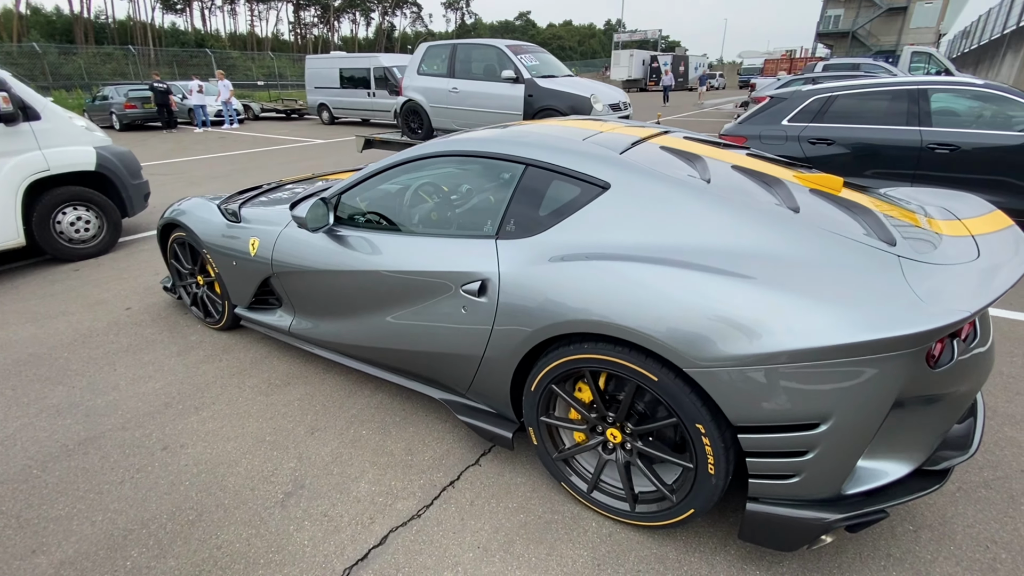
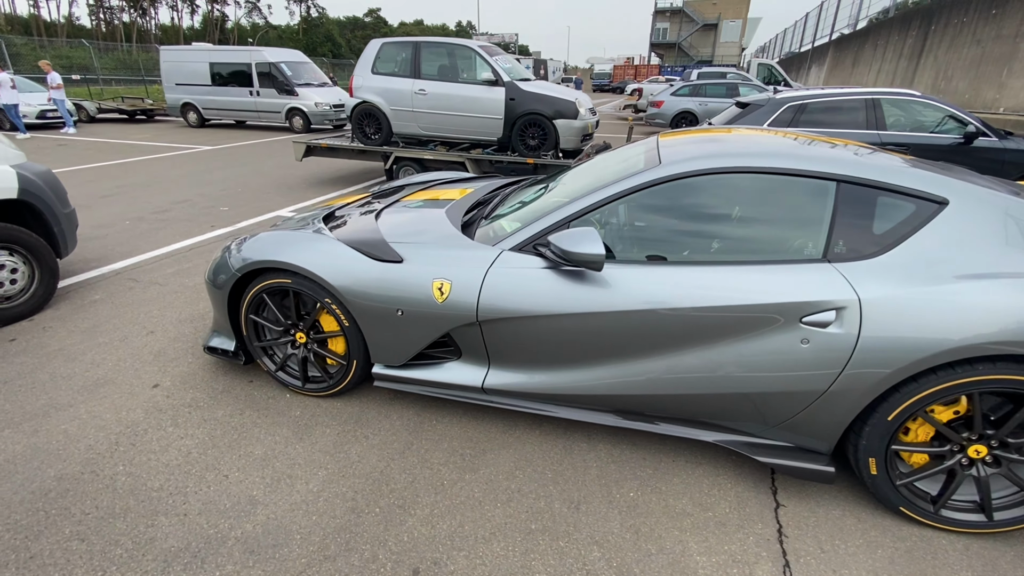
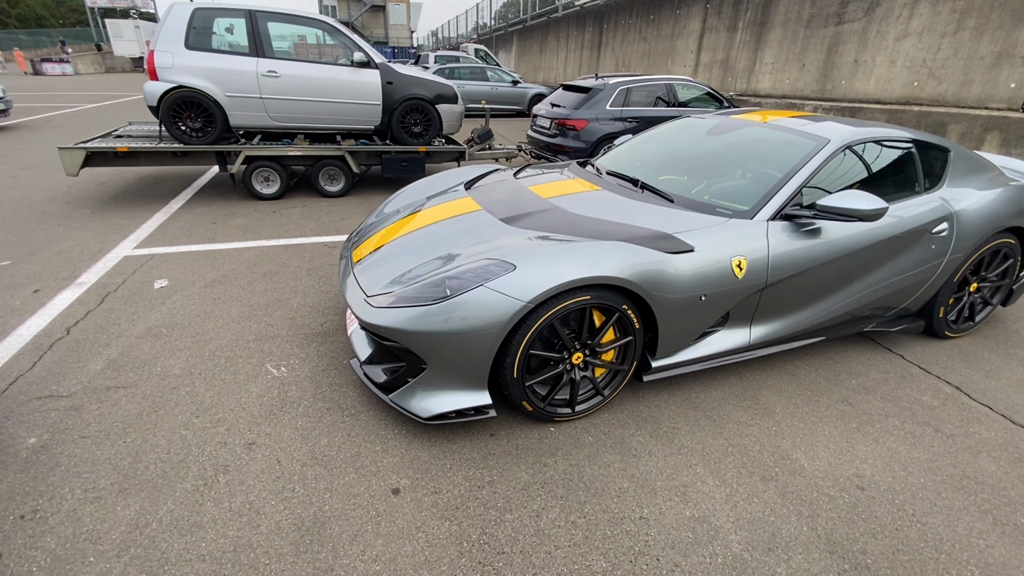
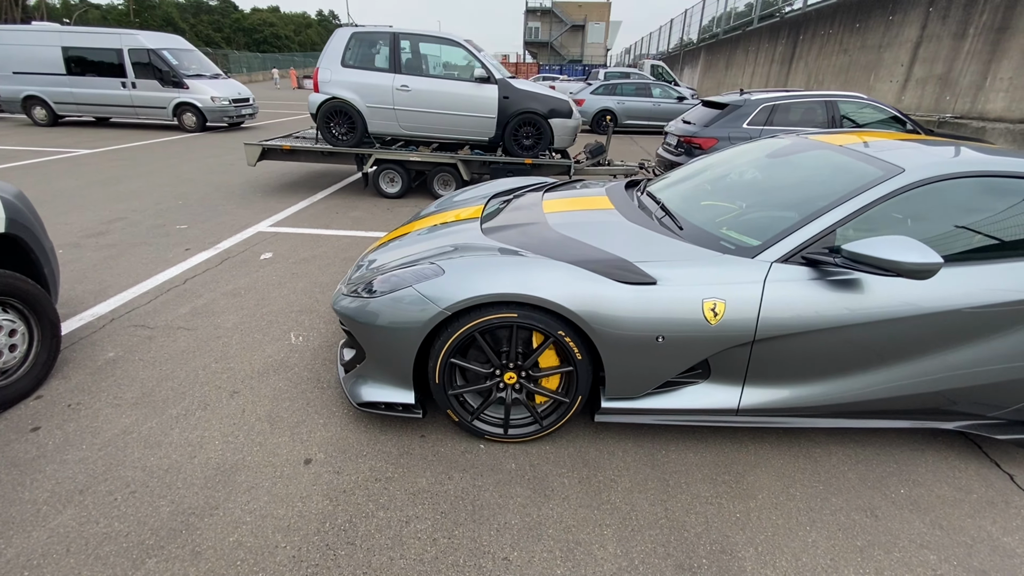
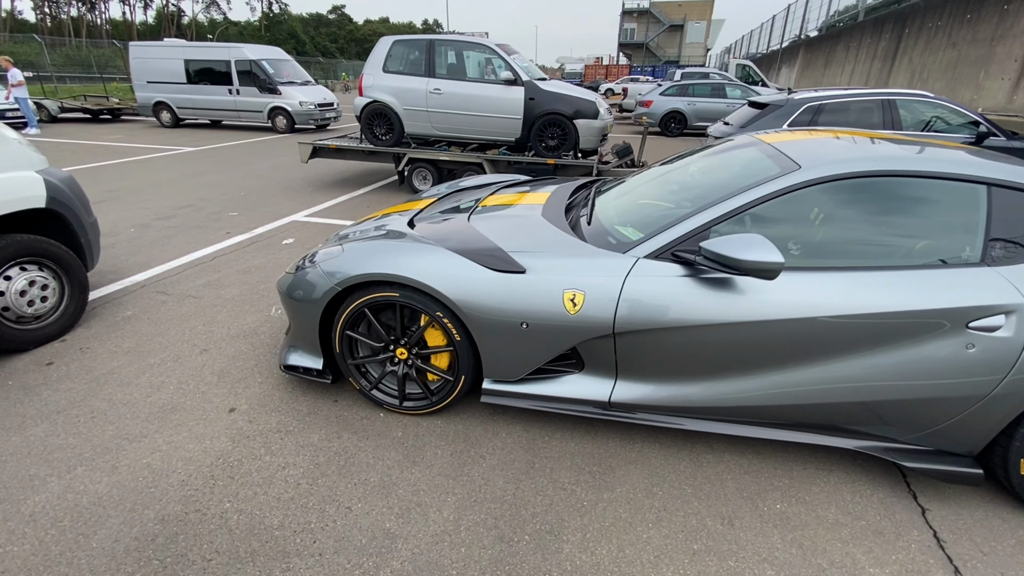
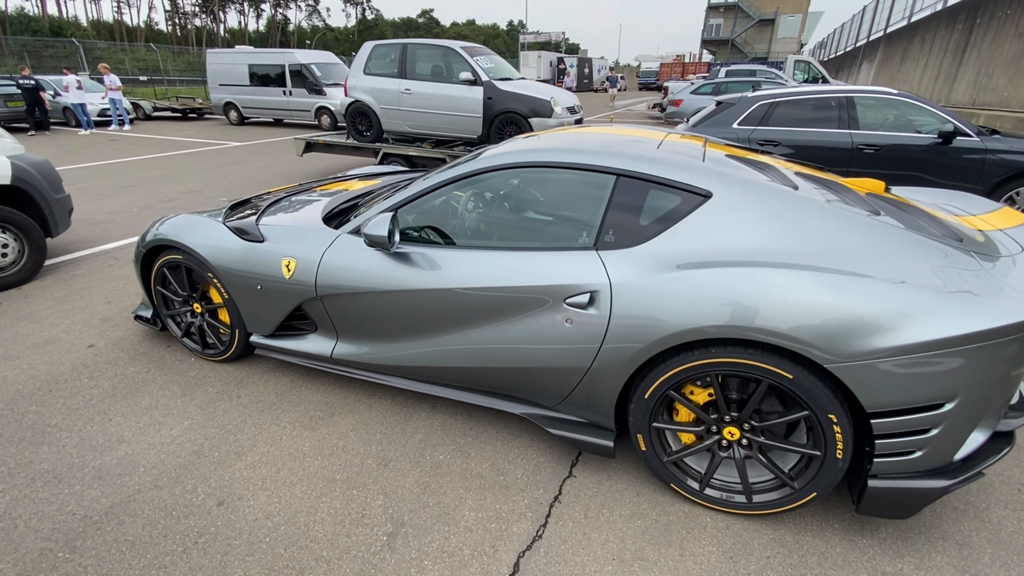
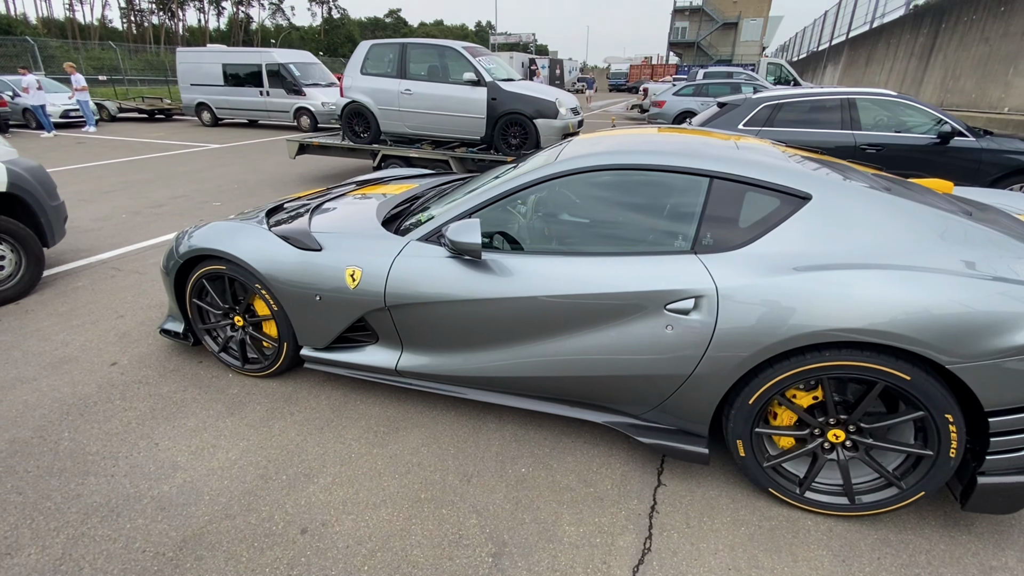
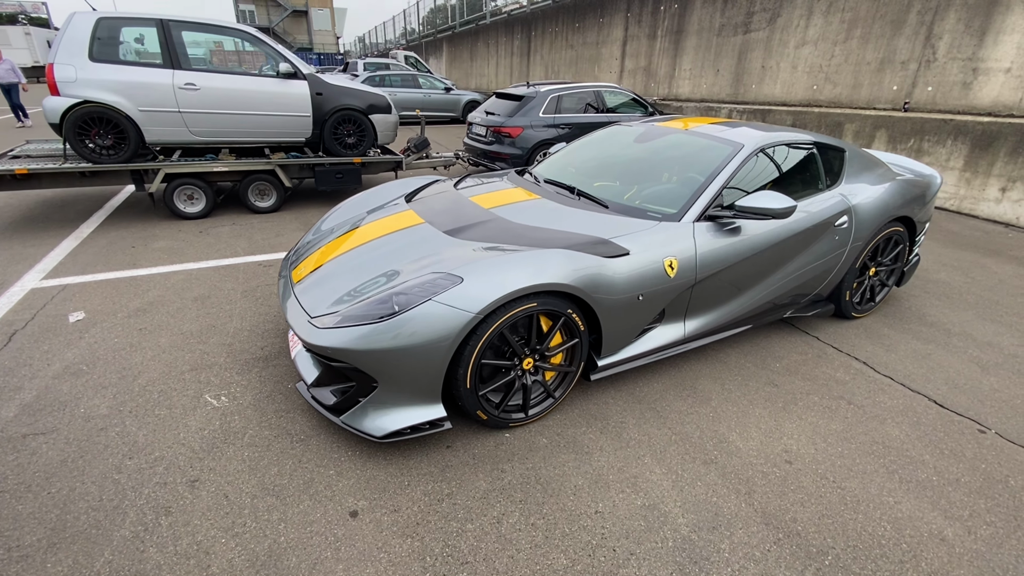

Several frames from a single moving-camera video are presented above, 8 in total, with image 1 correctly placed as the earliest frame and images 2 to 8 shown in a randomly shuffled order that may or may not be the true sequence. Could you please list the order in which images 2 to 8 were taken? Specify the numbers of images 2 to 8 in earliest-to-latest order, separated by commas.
6, 7, 2, 5, 4, 3, 8
